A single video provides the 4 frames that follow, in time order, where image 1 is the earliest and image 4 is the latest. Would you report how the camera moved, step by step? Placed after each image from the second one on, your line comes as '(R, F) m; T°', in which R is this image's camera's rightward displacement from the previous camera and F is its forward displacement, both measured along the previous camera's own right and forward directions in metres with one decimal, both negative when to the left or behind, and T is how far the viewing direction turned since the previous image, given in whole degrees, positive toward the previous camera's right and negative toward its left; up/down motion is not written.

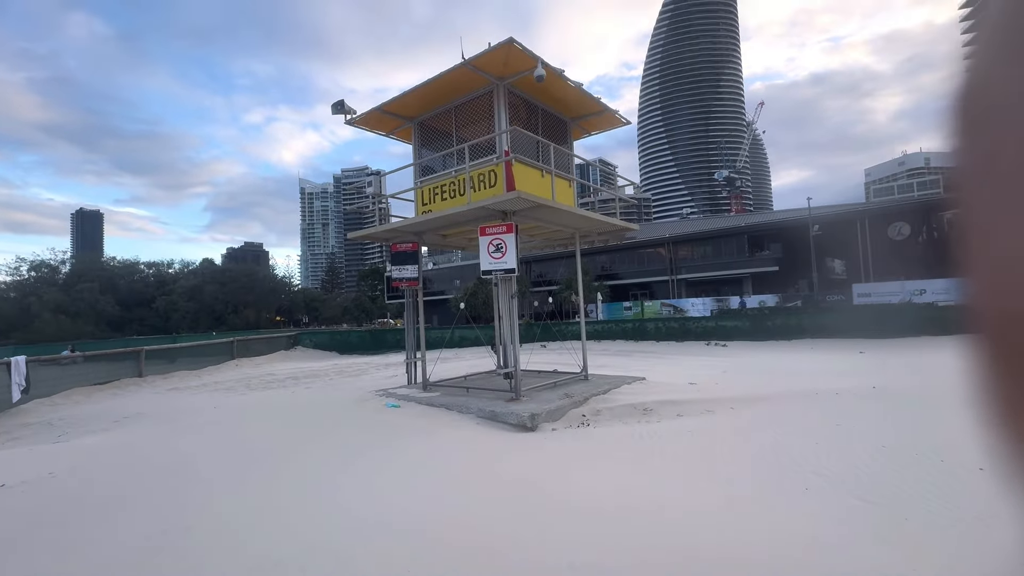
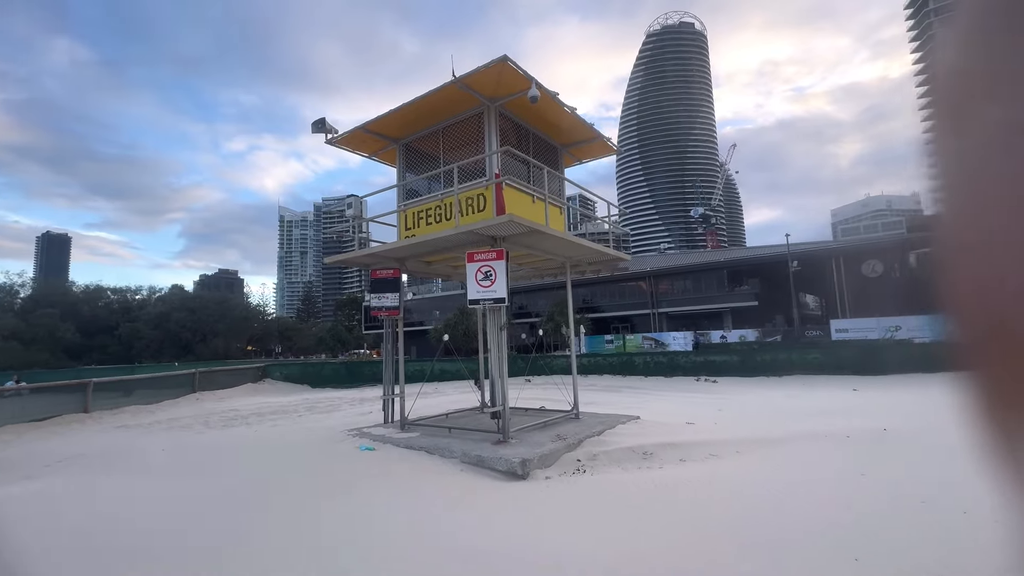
(-0.2, +0.6) m; +2°
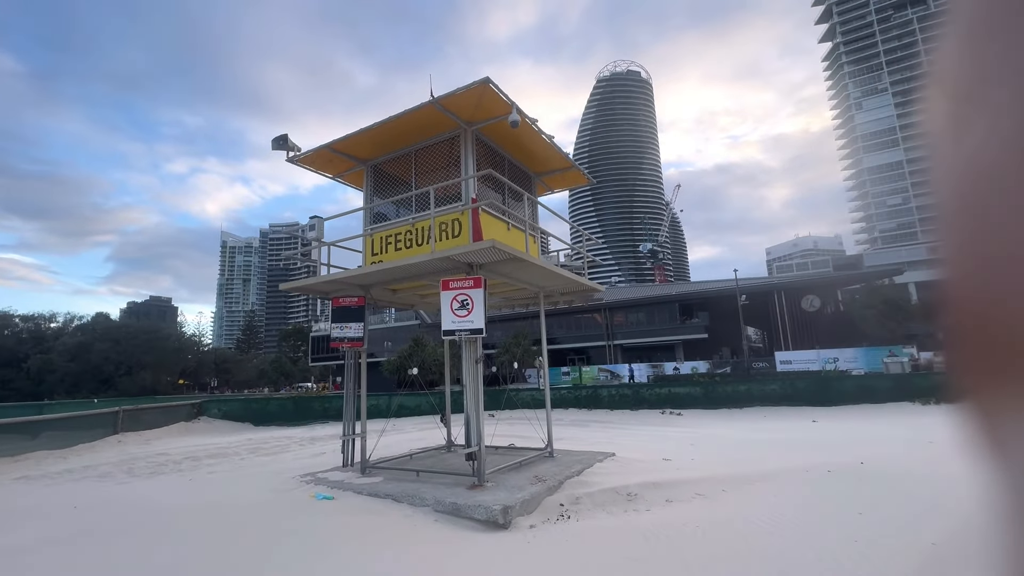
(-0.4, +0.4) m; +6°
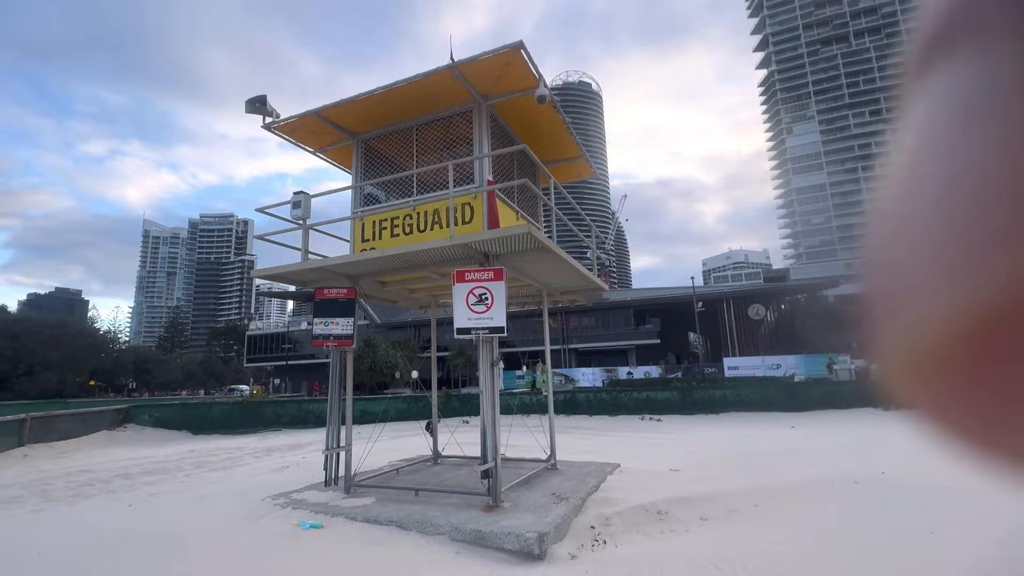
(-1.1, +0.9) m; +6°
